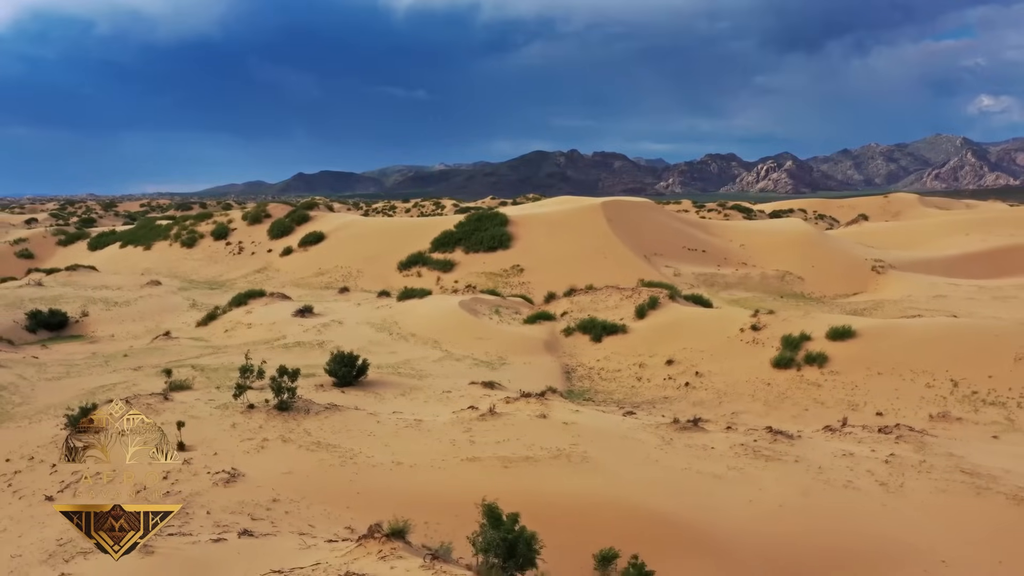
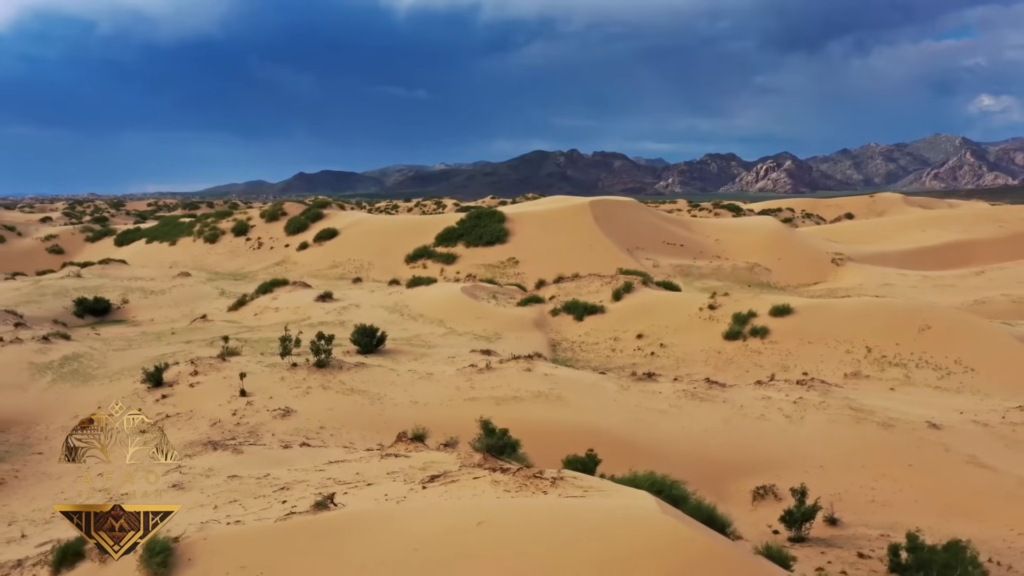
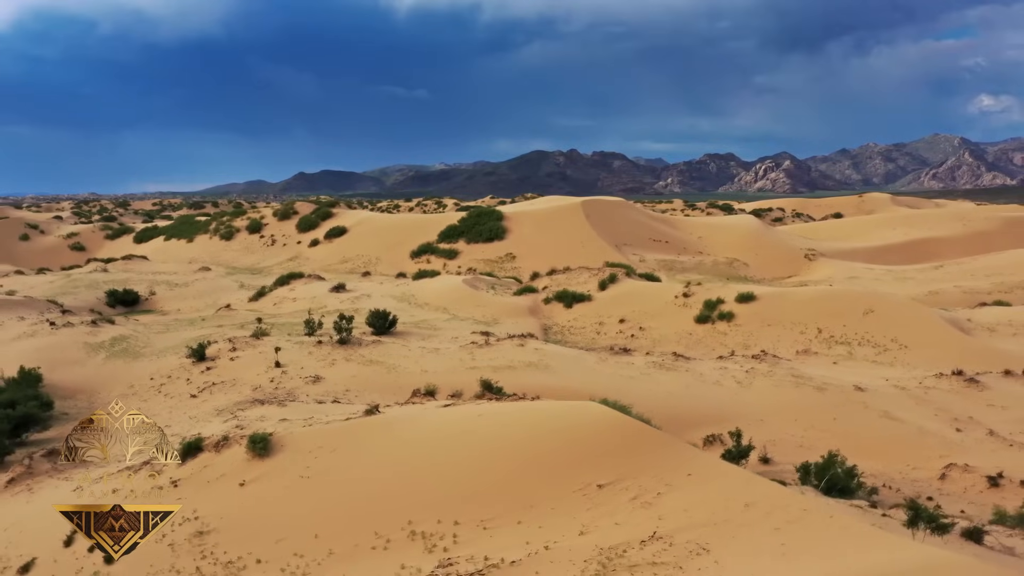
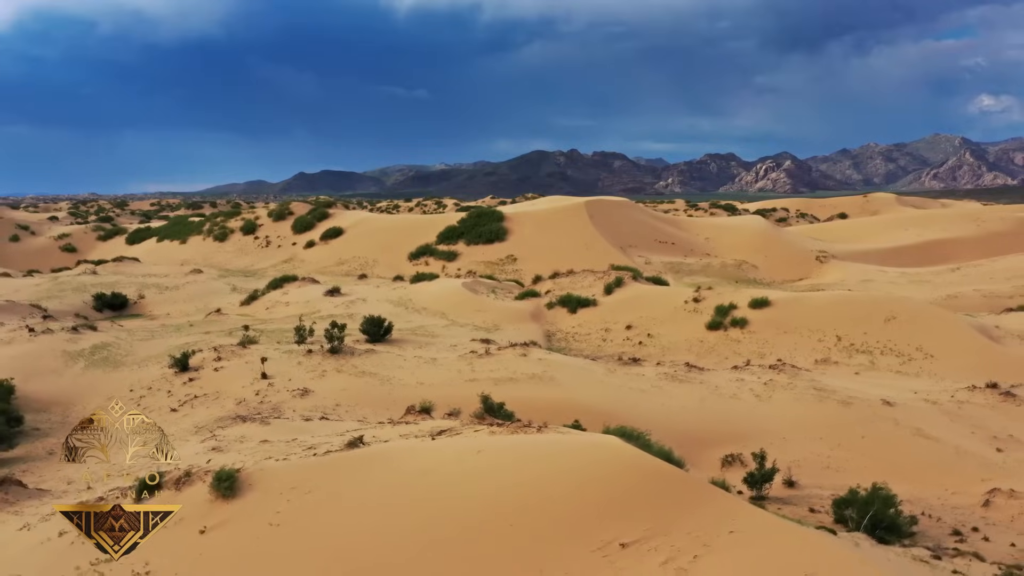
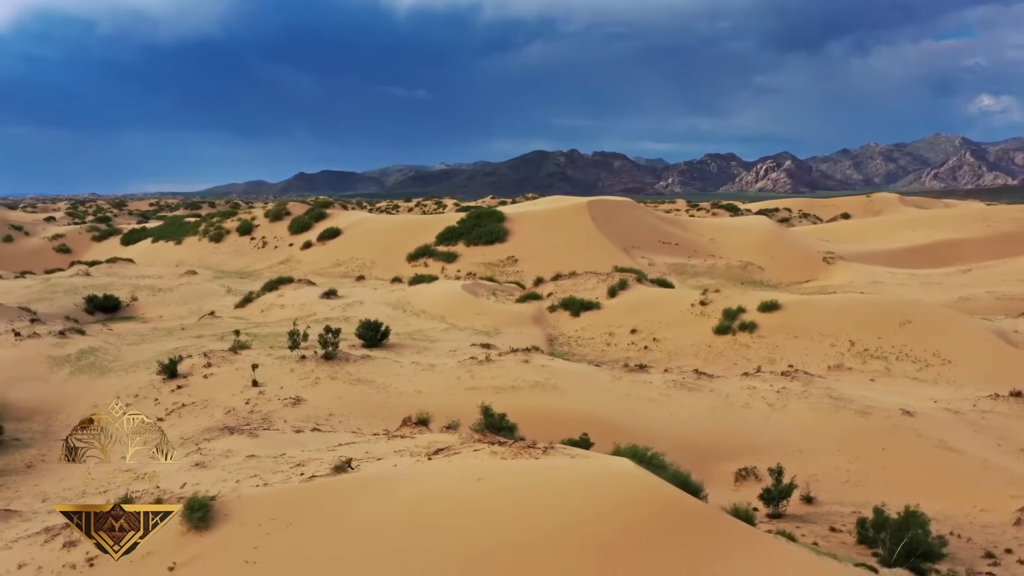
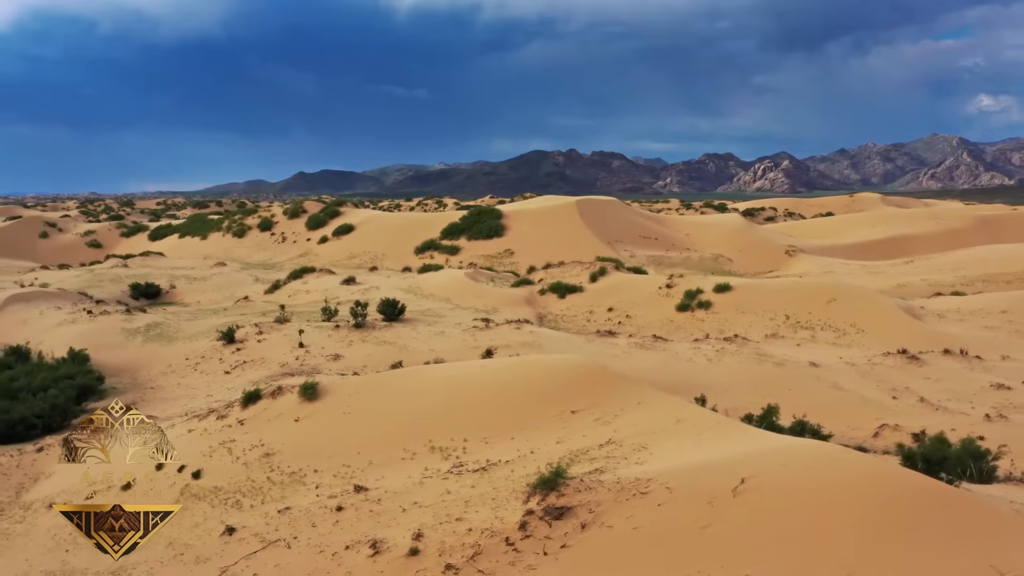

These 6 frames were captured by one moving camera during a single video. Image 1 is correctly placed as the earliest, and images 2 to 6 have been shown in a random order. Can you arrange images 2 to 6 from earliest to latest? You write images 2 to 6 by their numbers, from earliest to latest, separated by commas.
2, 5, 4, 3, 6
